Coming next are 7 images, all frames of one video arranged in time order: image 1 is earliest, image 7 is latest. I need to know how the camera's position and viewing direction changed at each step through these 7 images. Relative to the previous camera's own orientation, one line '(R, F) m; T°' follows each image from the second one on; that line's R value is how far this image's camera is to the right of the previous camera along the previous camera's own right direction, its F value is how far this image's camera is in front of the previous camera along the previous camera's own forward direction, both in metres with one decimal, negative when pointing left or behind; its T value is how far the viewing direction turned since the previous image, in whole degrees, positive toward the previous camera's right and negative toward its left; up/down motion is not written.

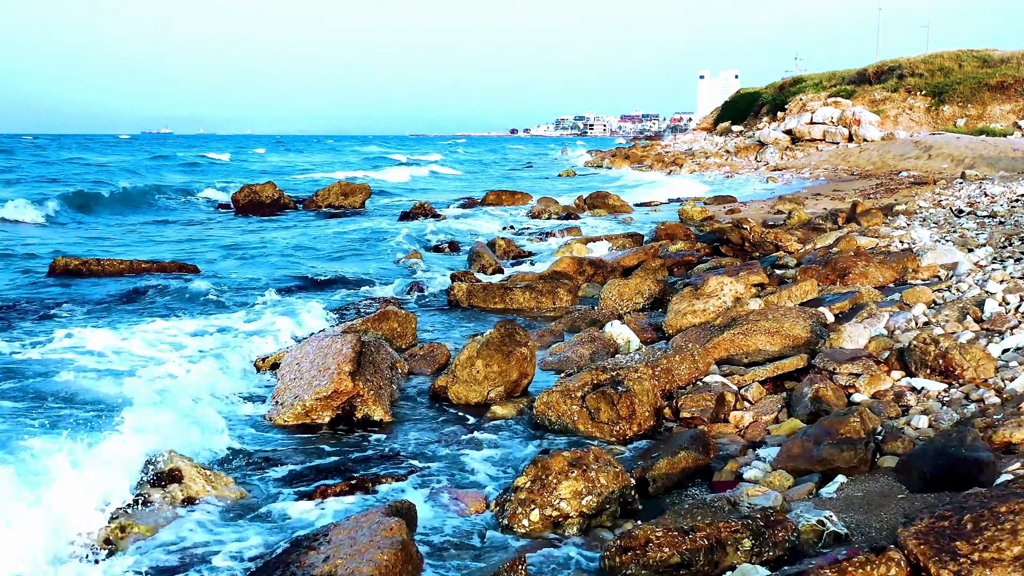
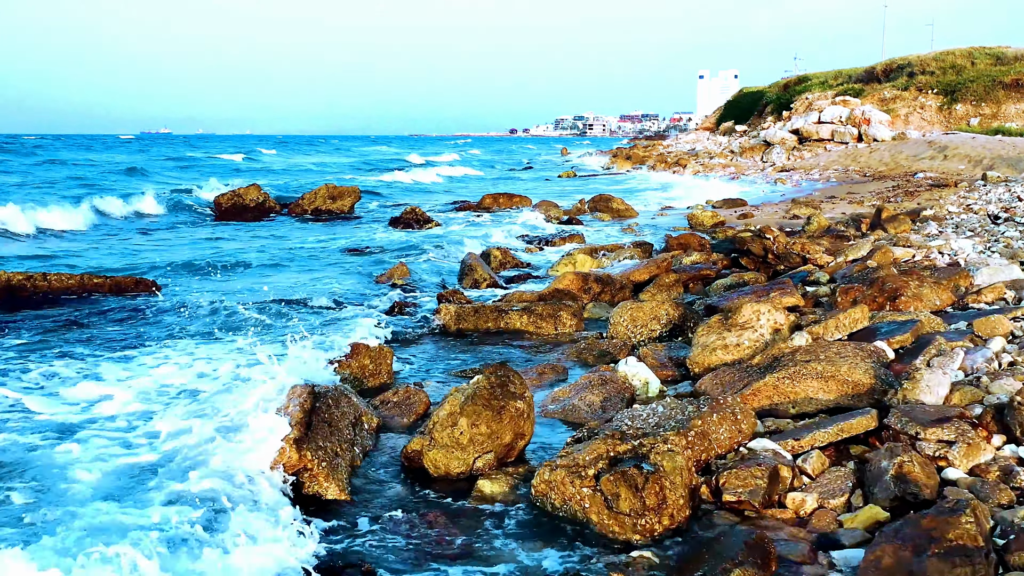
(+0.1, +1.4) m; 0°
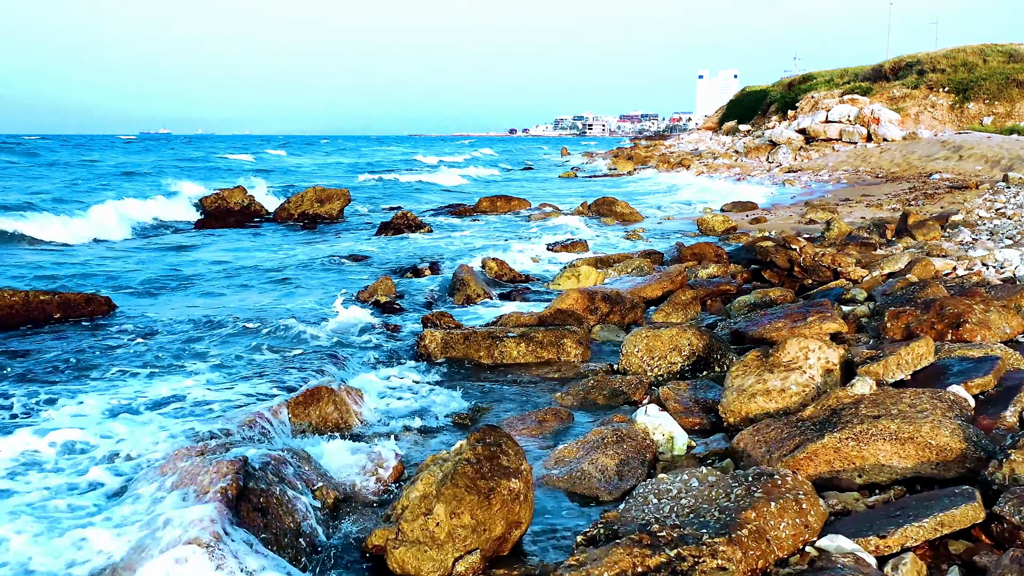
(0.0, +1.2) m; 0°
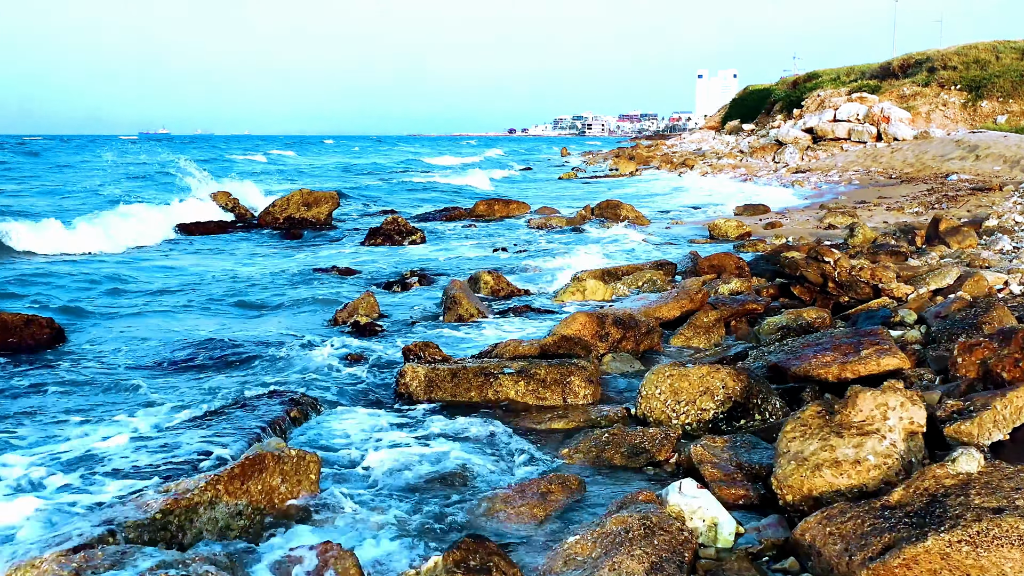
(0.0, +1.3) m; 0°
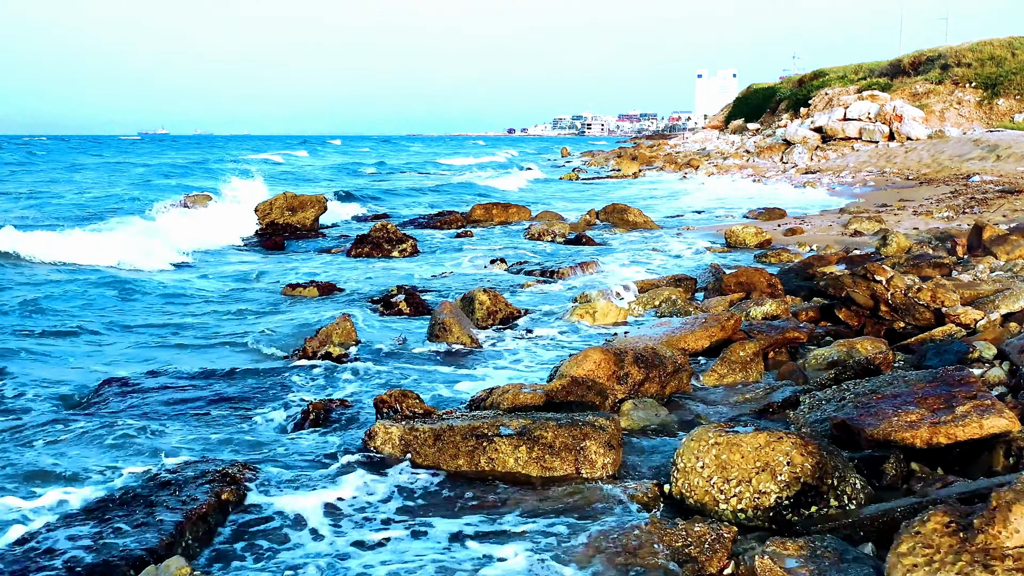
(0.0, +1.4) m; 0°
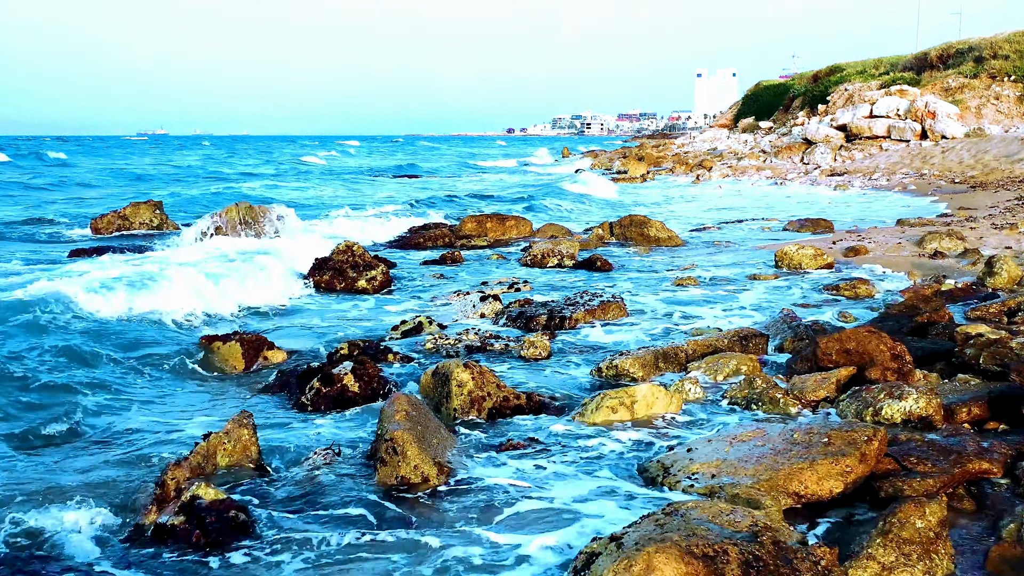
(0.0, +3.2) m; 0°
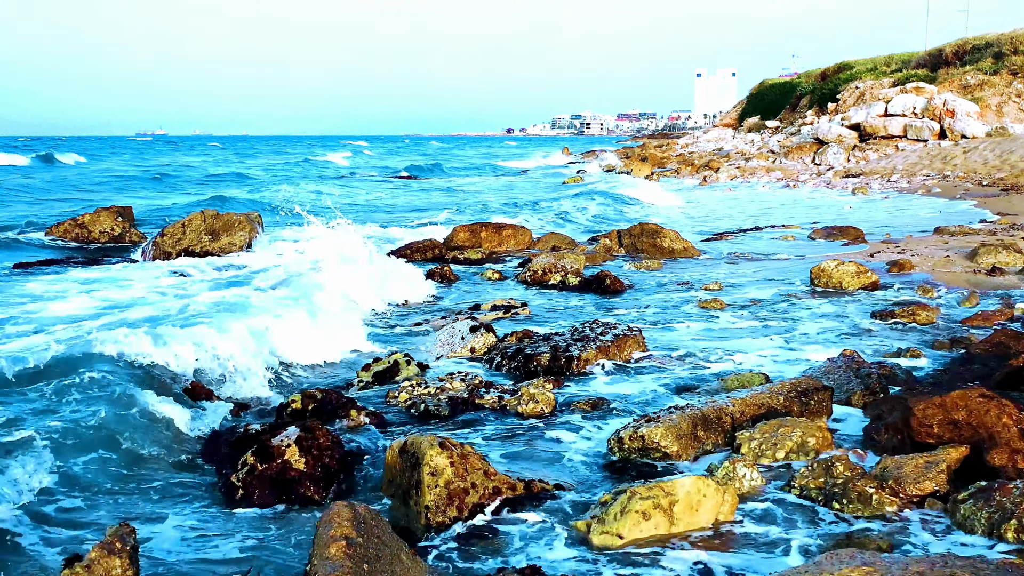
(0.0, +1.7) m; 0°
